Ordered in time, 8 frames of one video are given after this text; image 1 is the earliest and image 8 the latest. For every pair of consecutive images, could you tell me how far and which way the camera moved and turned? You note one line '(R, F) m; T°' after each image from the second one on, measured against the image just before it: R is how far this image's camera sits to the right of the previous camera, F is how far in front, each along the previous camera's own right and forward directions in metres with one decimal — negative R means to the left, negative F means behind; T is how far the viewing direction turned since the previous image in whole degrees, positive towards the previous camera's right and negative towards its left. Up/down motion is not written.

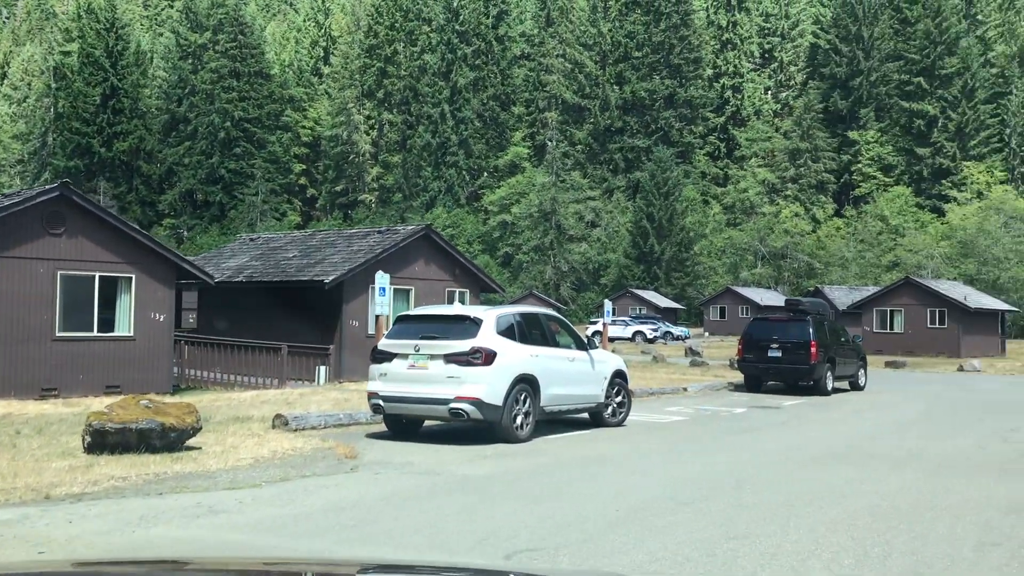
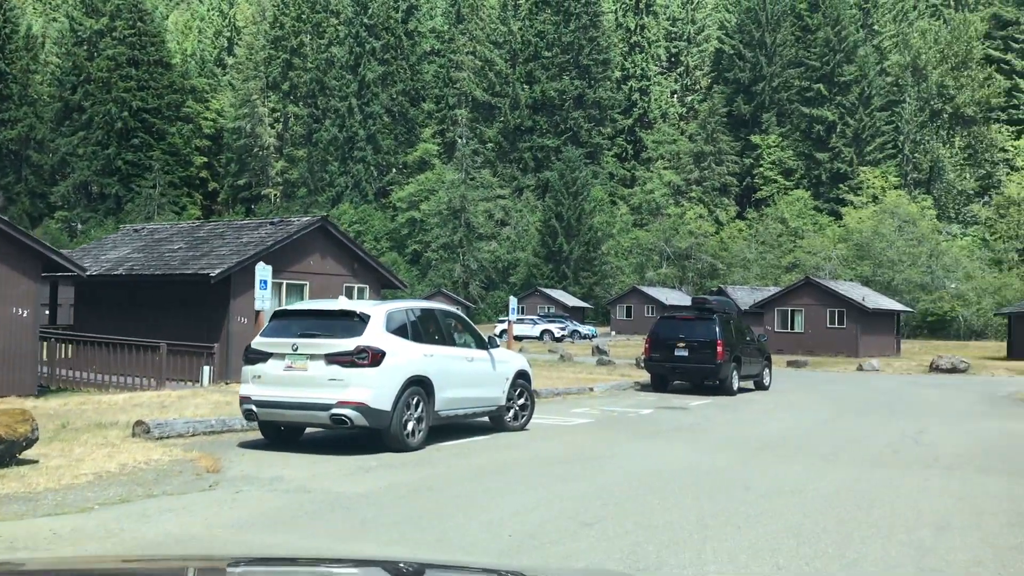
(+0.2, +0.8) m; +5°
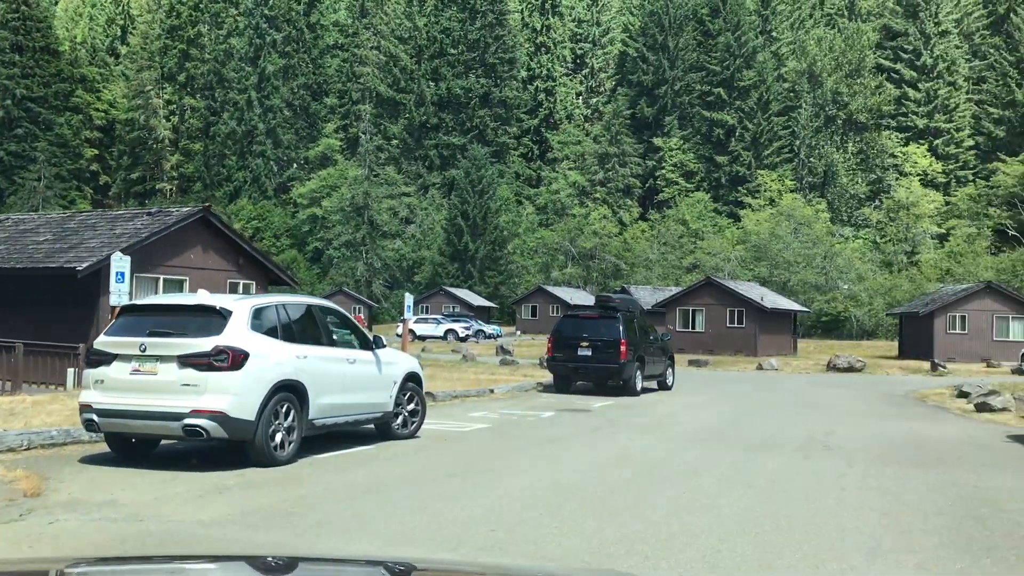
(+0.2, +0.8) m; +6°
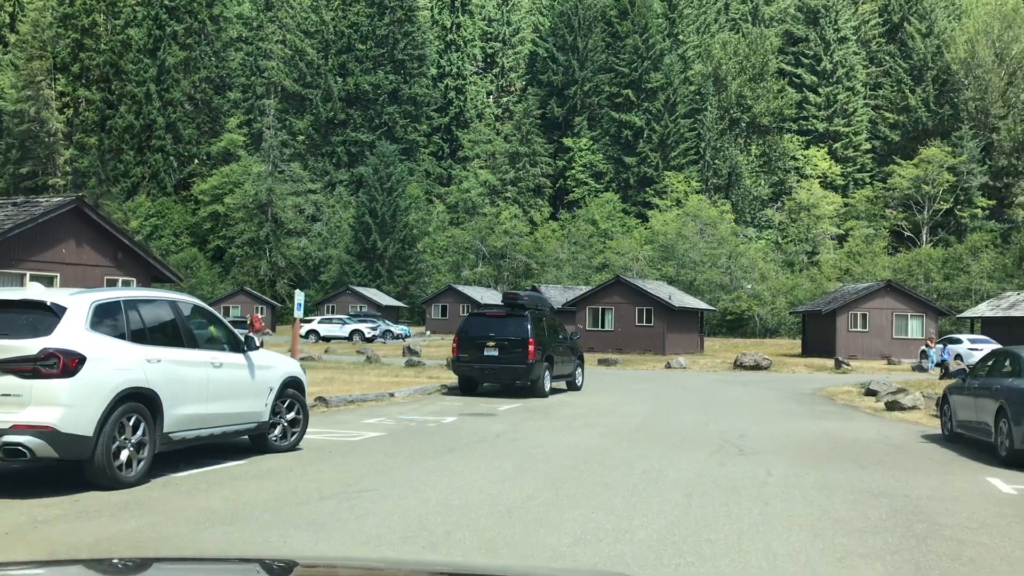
(+0.2, +0.8) m; +5°
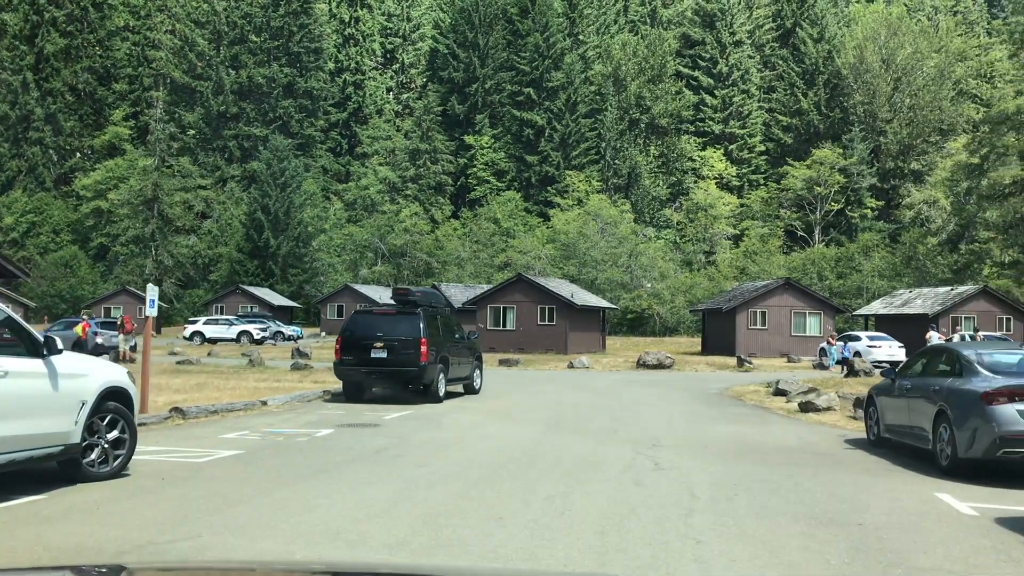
(+0.2, +1.3) m; +6°
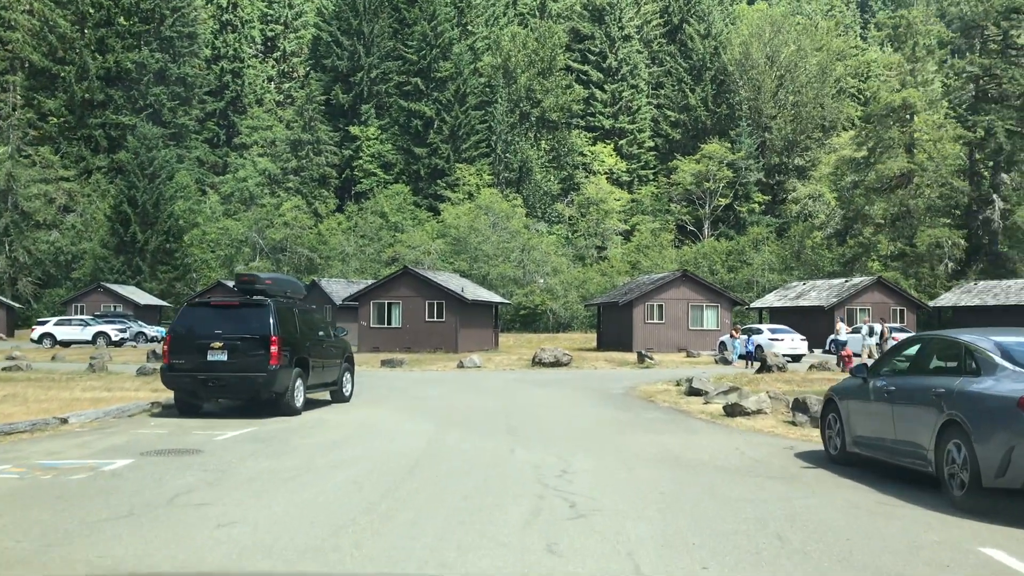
(+0.2, +2.5) m; +6°
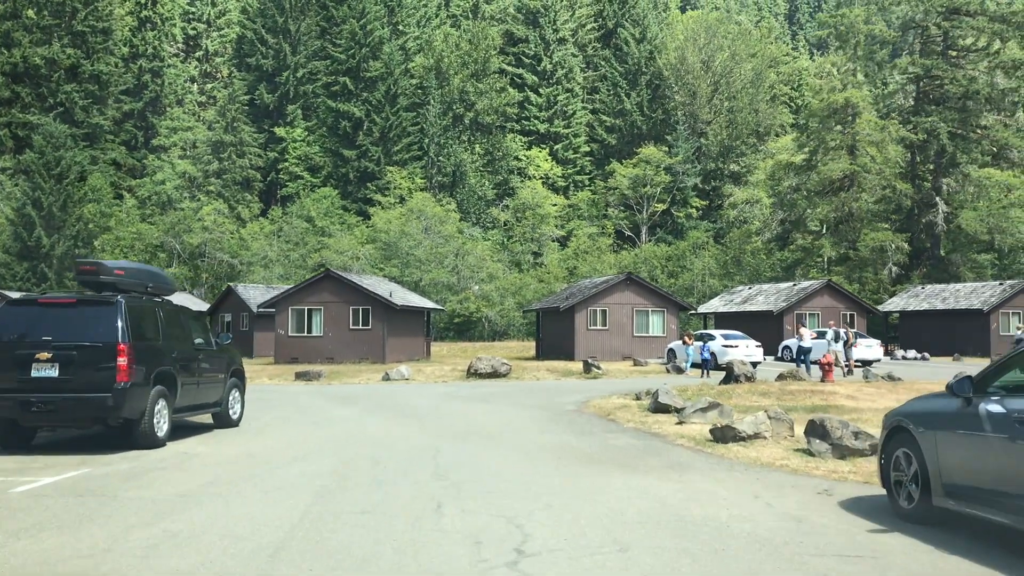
(0.0, +2.8) m; +4°
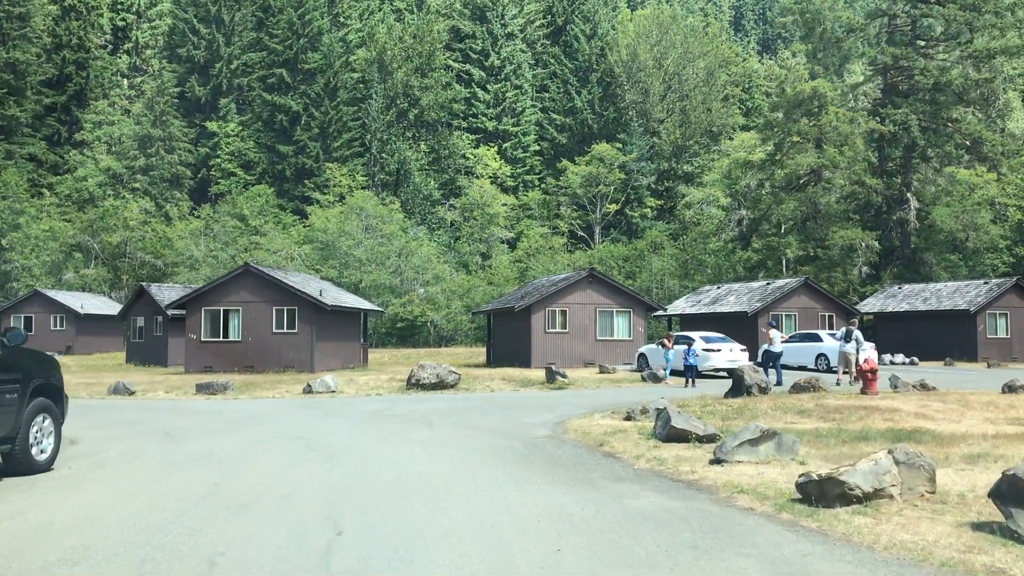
(-0.1, +4.0) m; +3°
